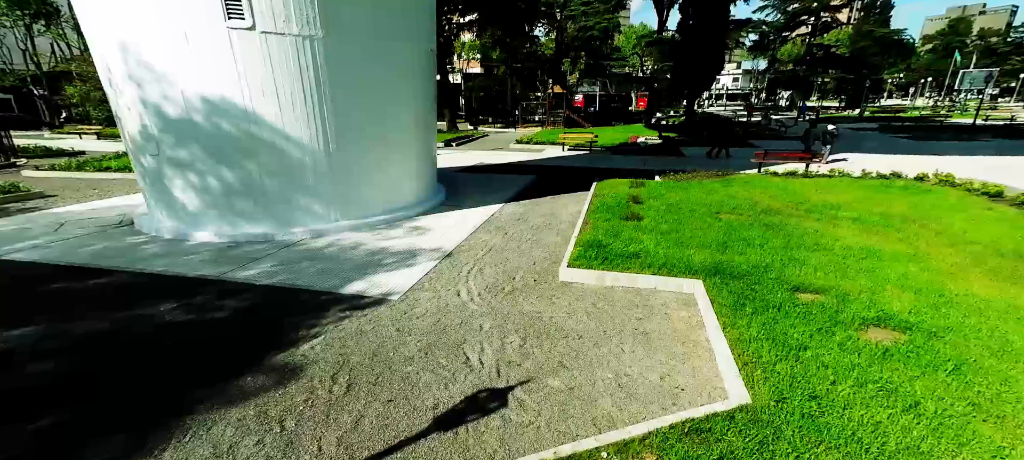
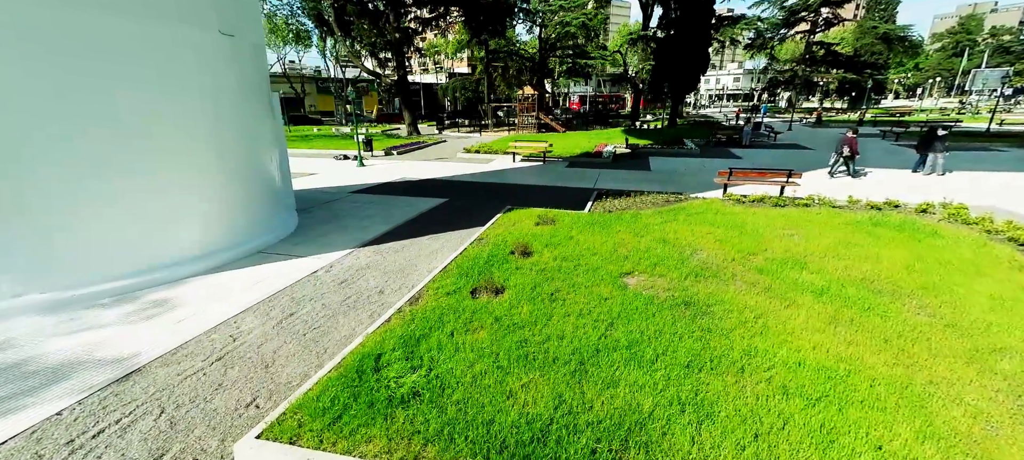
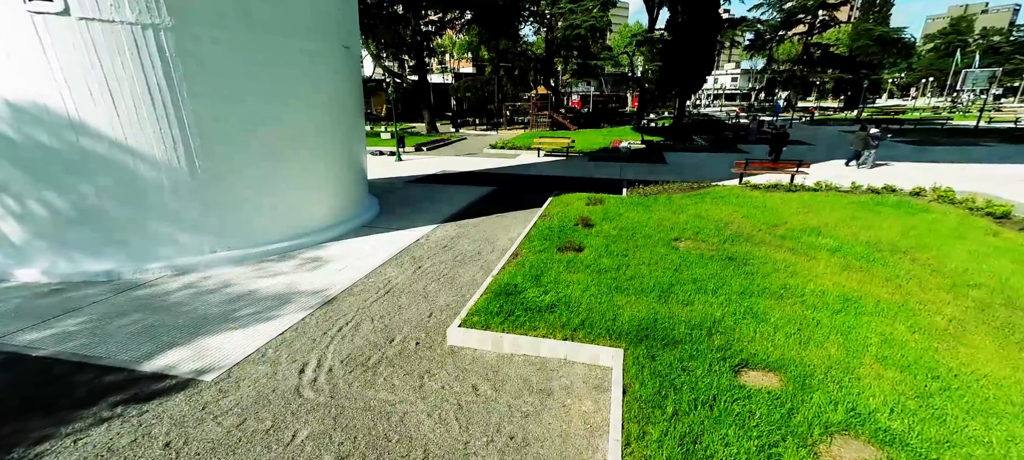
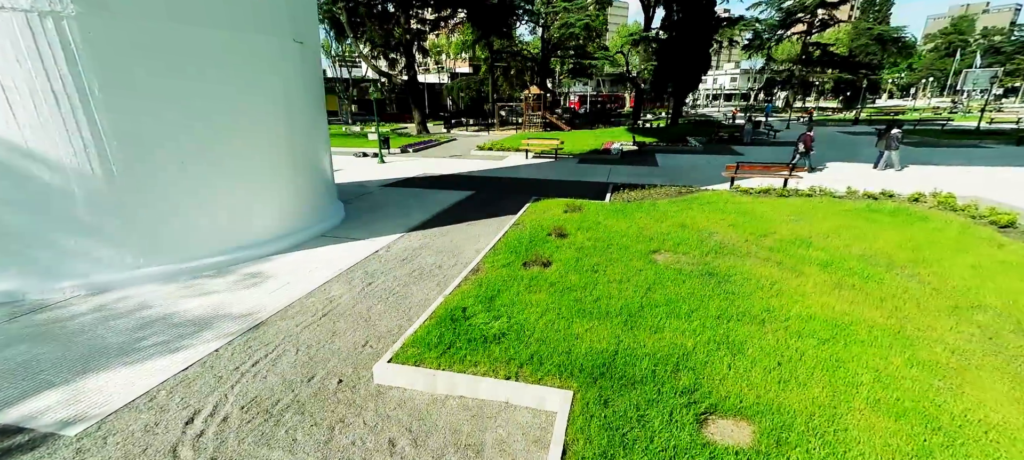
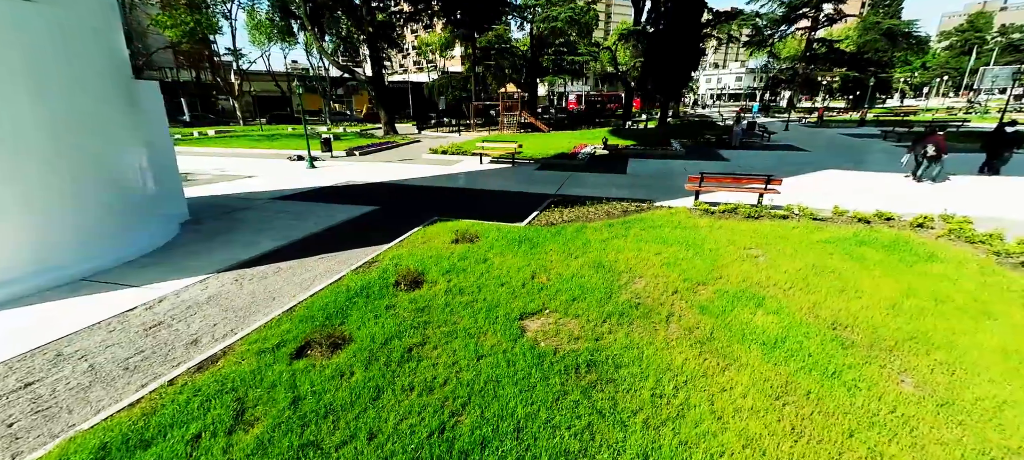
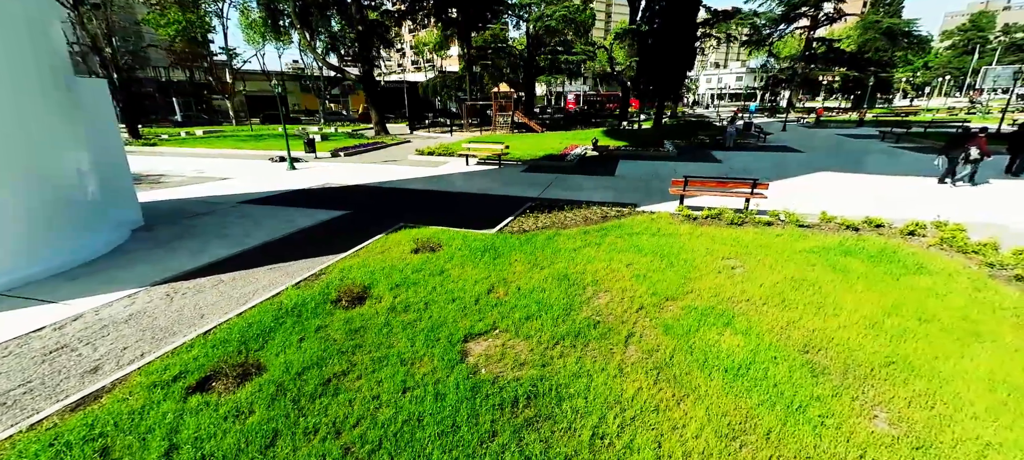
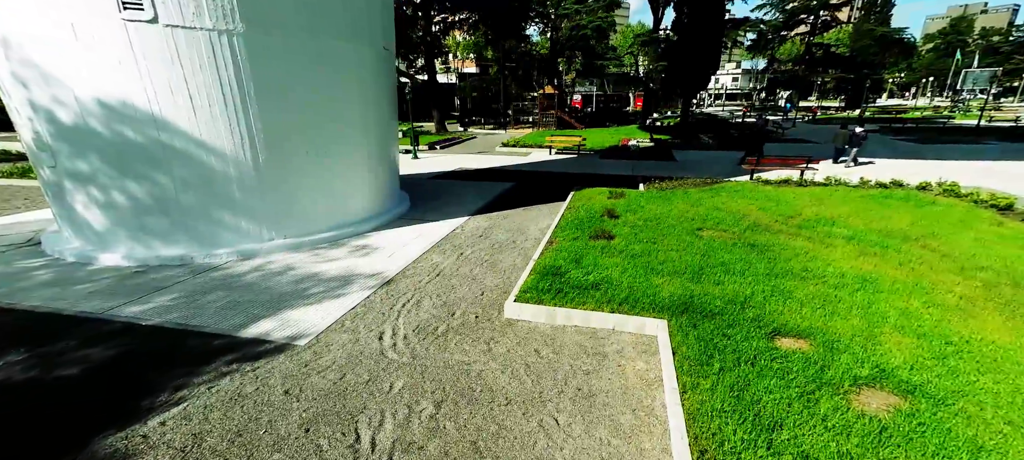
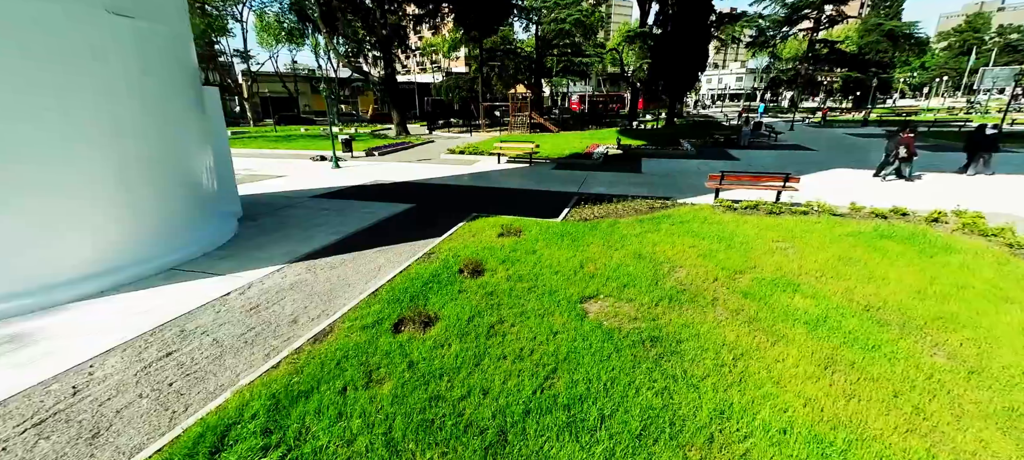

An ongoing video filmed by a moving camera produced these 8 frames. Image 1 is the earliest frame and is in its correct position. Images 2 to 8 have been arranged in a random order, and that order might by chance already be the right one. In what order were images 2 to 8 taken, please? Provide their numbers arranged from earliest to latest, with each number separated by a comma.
7, 3, 4, 2, 8, 5, 6
